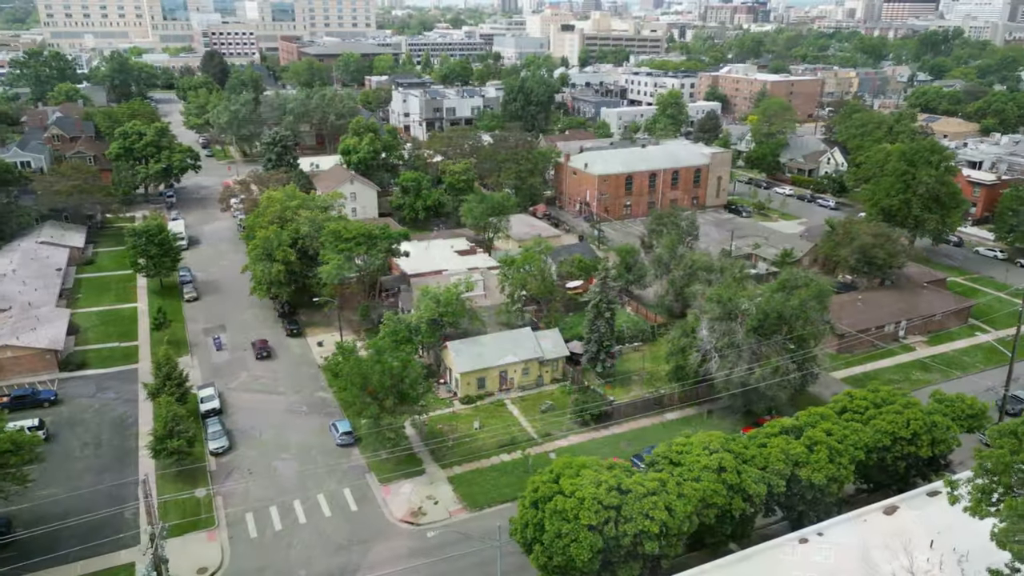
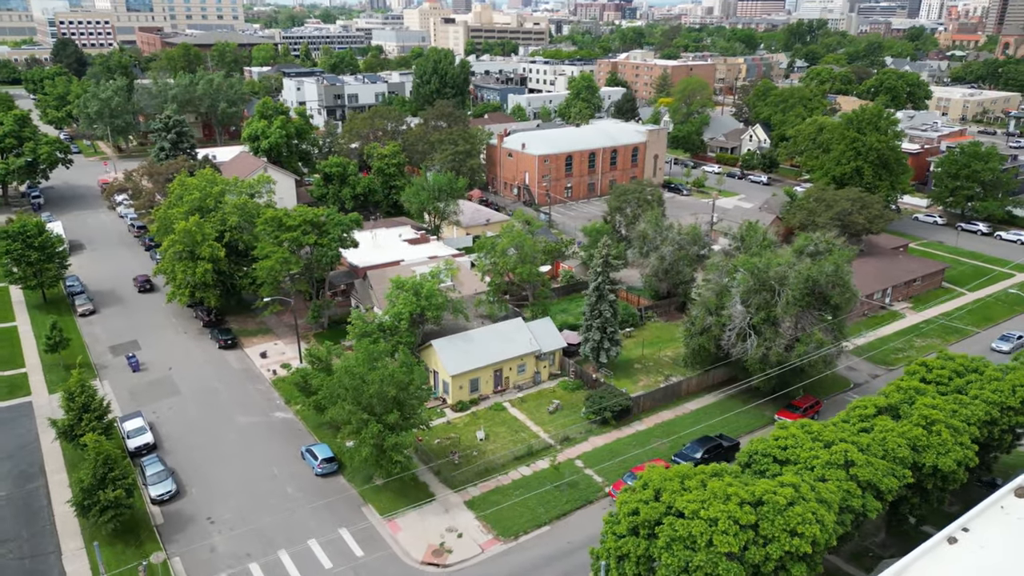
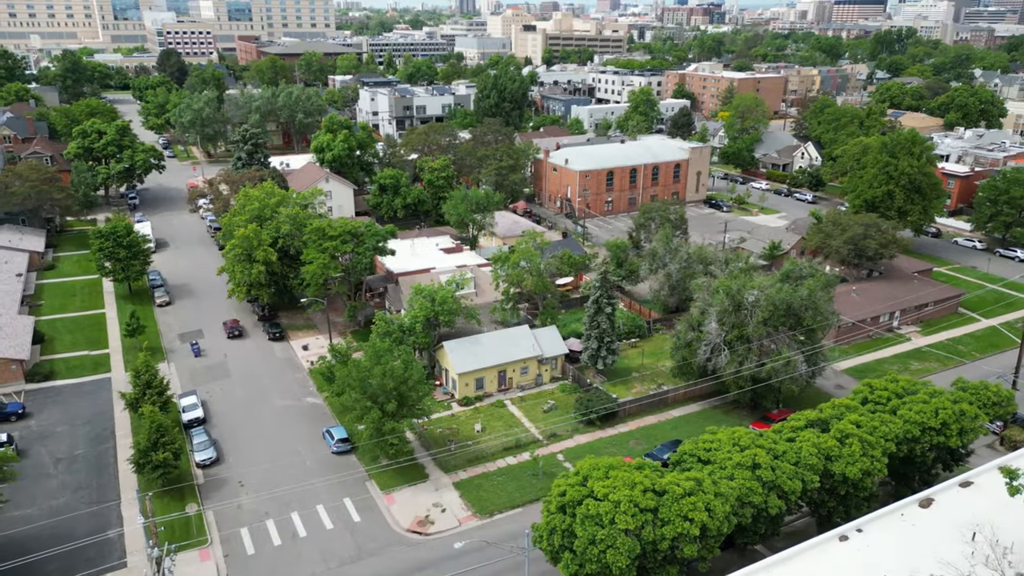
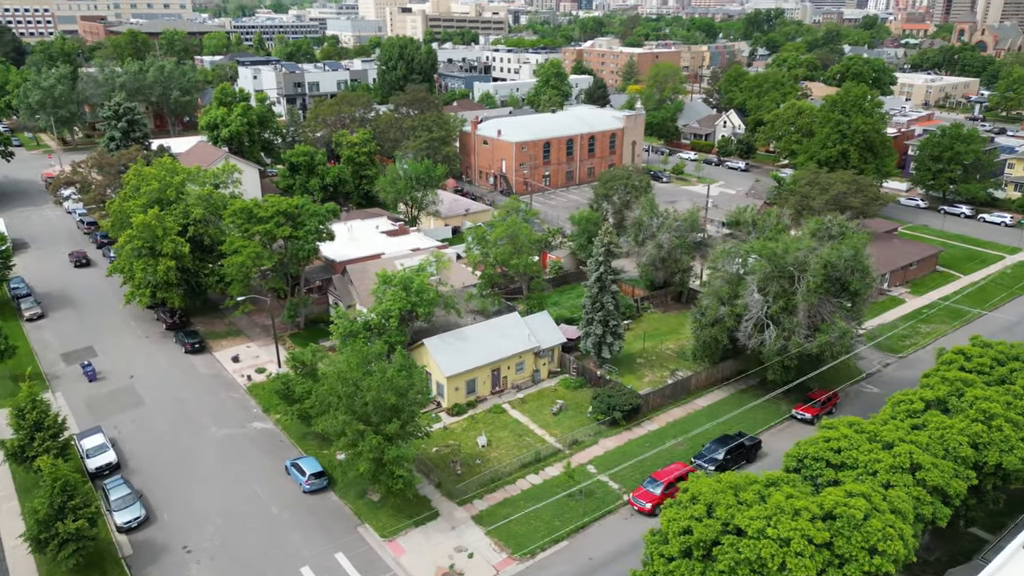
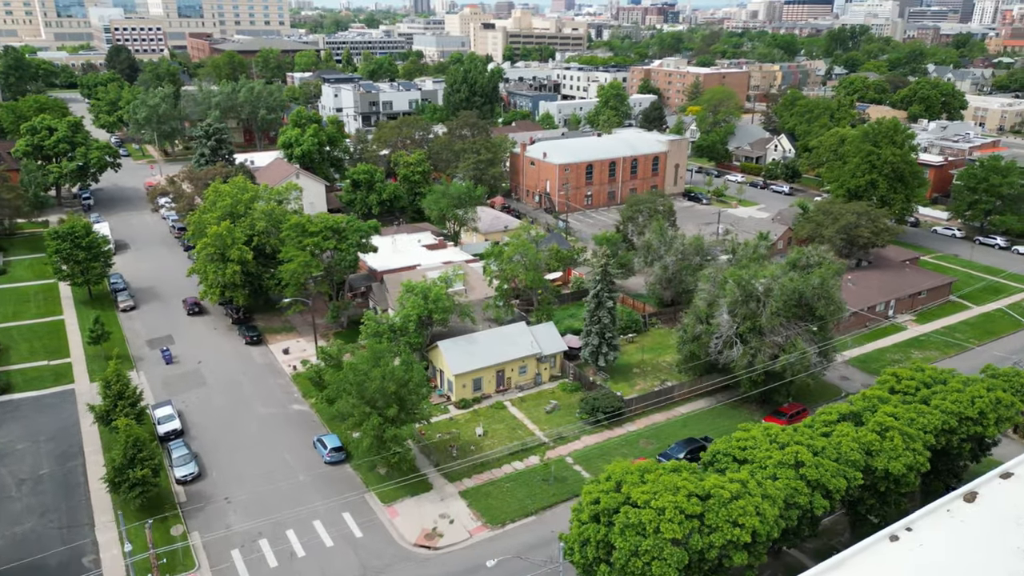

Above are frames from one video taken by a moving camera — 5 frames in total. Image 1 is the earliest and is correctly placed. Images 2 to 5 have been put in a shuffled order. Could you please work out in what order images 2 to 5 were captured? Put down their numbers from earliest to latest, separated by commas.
3, 5, 2, 4
